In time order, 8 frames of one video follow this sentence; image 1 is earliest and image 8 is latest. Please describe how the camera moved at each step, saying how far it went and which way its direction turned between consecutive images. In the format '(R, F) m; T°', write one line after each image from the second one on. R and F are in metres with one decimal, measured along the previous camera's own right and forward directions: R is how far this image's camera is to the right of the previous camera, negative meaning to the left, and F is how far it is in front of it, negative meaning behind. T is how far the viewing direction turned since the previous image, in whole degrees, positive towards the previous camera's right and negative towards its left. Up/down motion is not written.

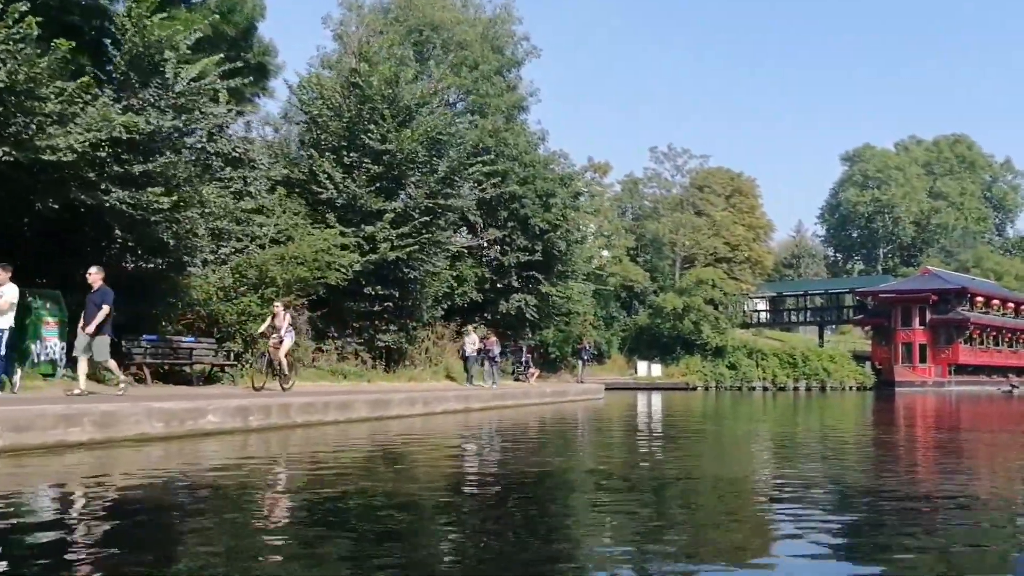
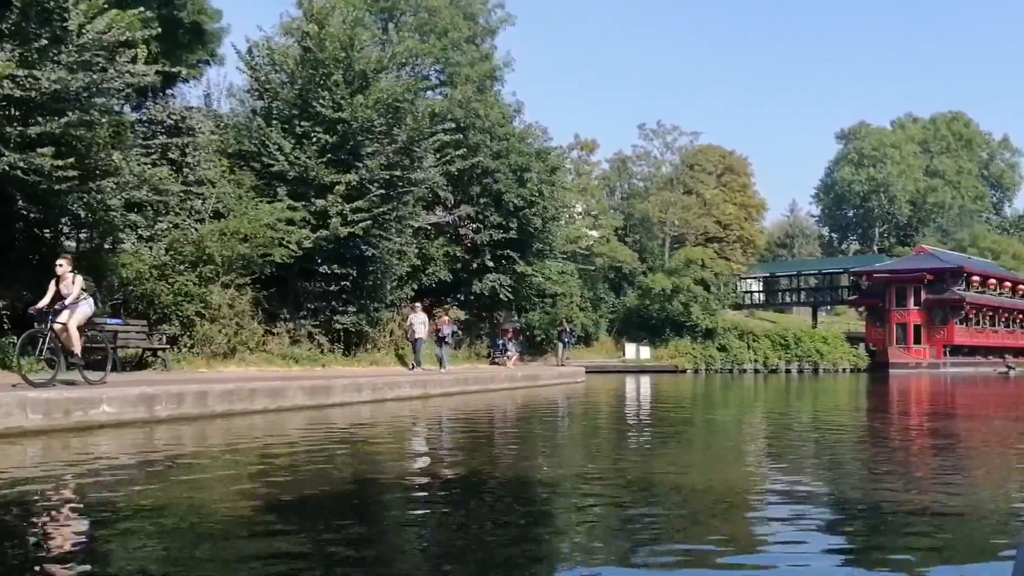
(+0.8, +1.4) m; 0°
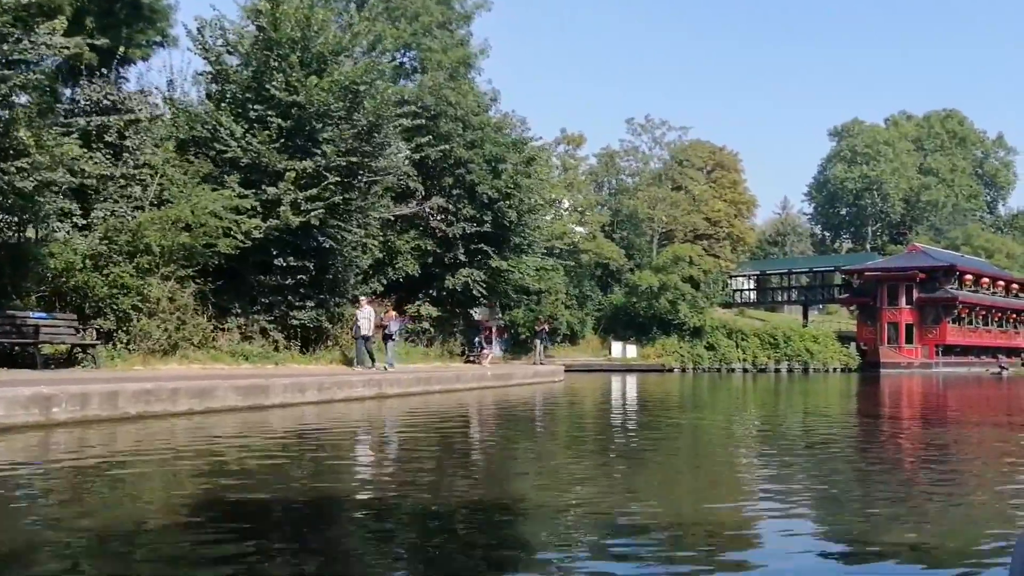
(+0.7, +1.2) m; 0°
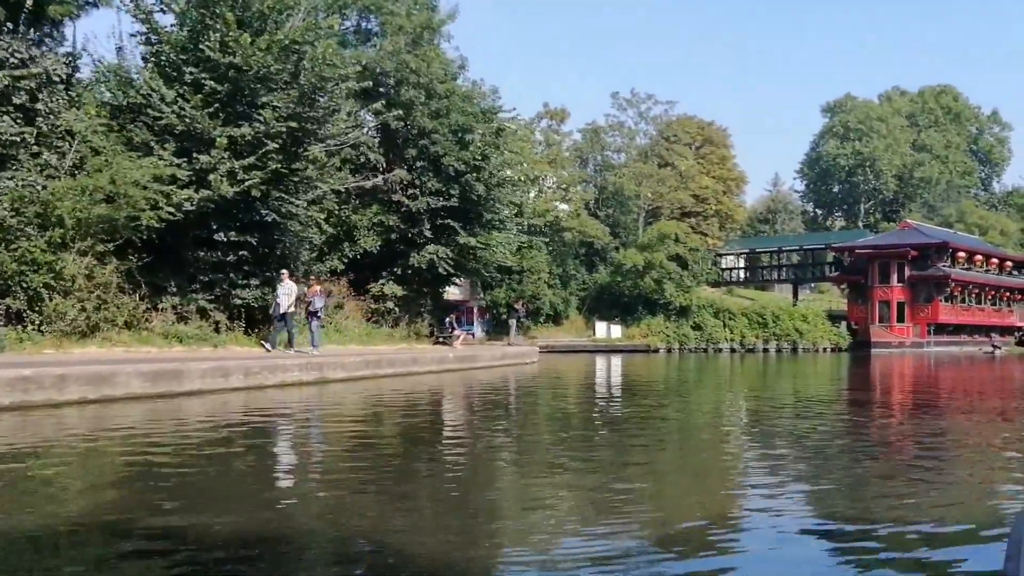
(+0.8, +1.4) m; 0°
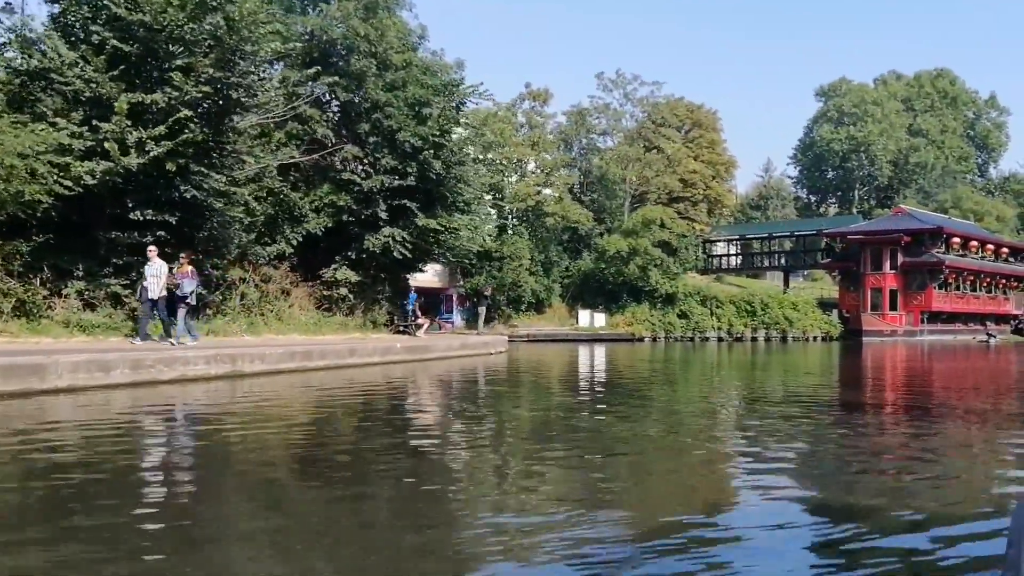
(+1.0, +1.8) m; 0°
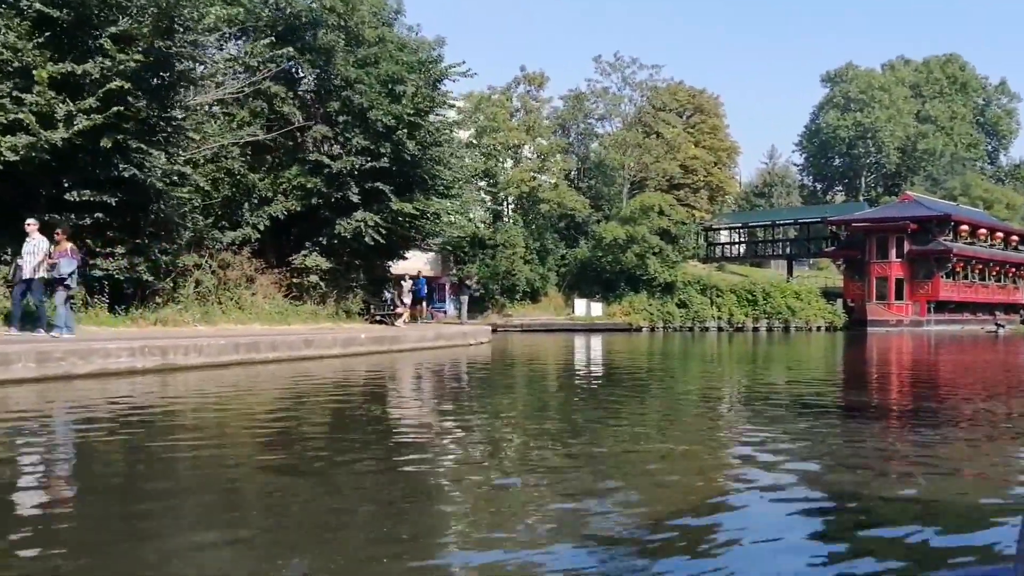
(+0.8, +1.3) m; 0°
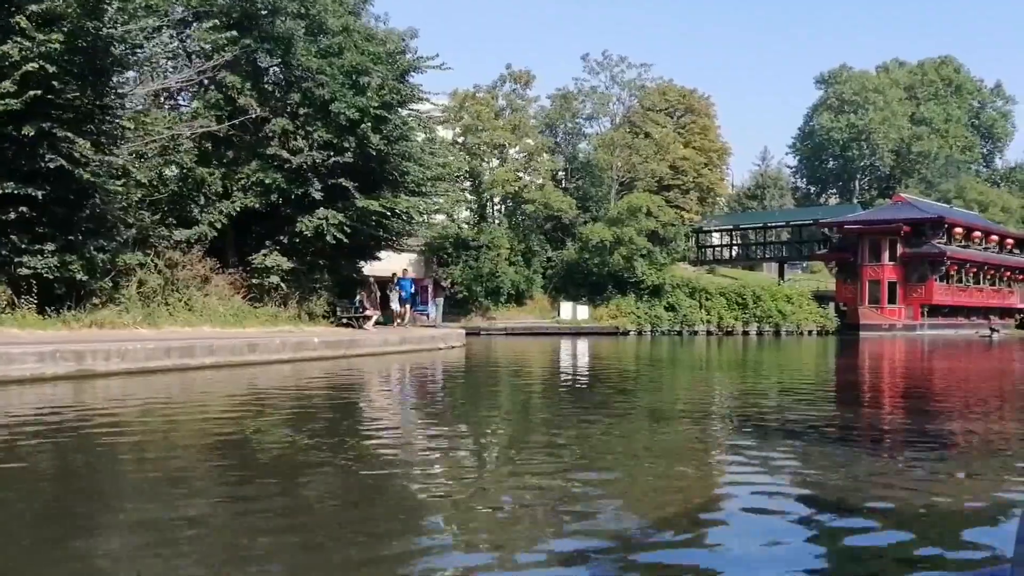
(+0.7, +1.1) m; 0°
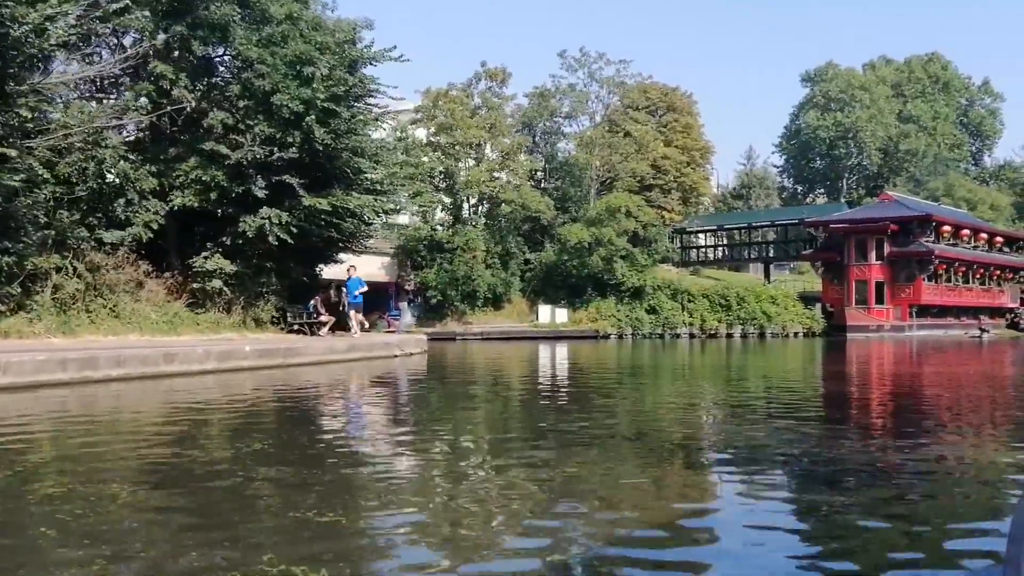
(+0.8, +1.4) m; 0°
